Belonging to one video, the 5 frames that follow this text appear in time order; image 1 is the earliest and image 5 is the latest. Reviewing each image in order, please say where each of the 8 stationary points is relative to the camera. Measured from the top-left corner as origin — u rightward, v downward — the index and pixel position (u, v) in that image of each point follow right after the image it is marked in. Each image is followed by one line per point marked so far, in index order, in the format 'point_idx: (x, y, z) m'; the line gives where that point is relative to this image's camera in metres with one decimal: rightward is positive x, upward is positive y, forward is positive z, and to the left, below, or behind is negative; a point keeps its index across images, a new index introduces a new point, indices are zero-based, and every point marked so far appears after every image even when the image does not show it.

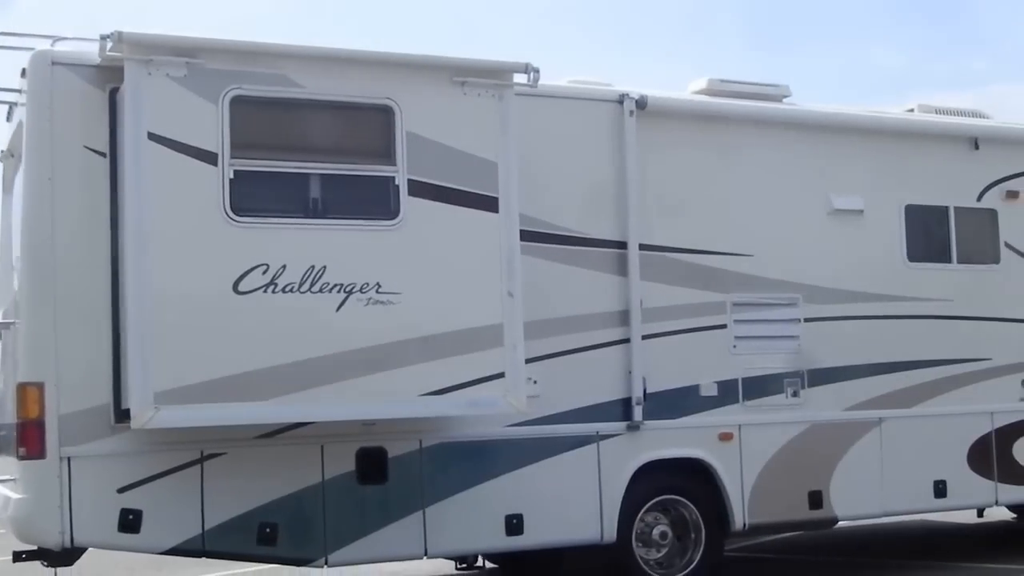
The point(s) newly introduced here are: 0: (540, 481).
0: (+0.2, -1.2, +7.2) m
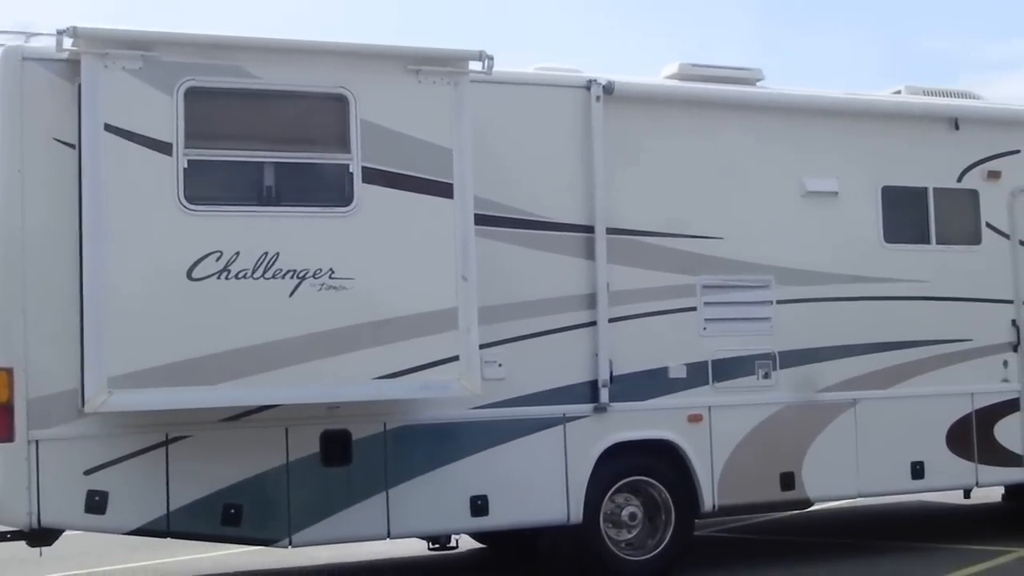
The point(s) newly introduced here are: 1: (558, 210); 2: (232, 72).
0: (0.0, -1.1, +7.3) m
1: (+0.3, +0.5, +7.6) m
2: (-1.5, +1.1, +6.2) m
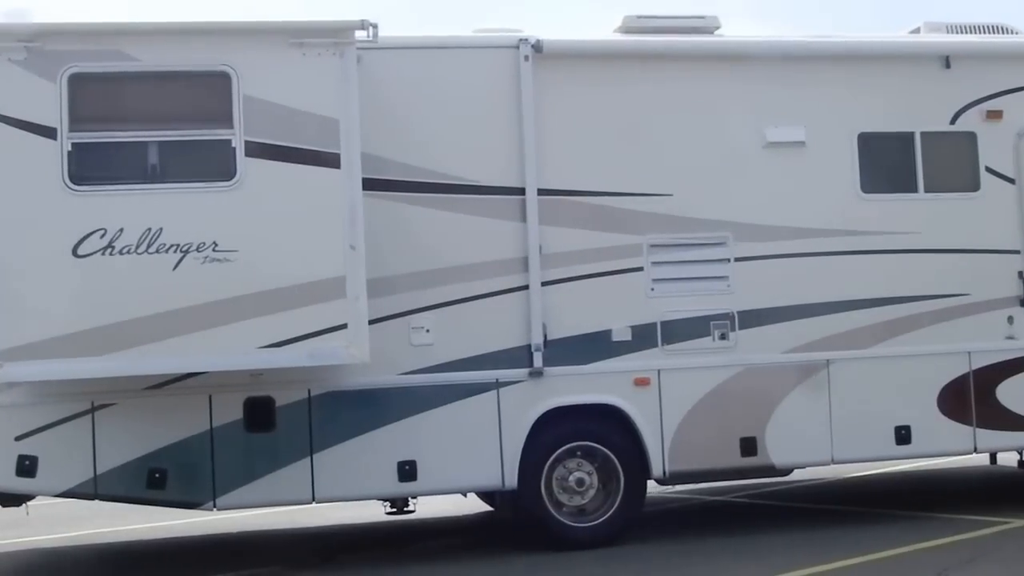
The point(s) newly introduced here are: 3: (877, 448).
0: (-0.5, -0.9, +7.4) m
1: (-0.2, +0.7, +7.6) m
2: (-2.2, +1.3, +6.4) m
3: (+2.5, -1.1, +8.0) m
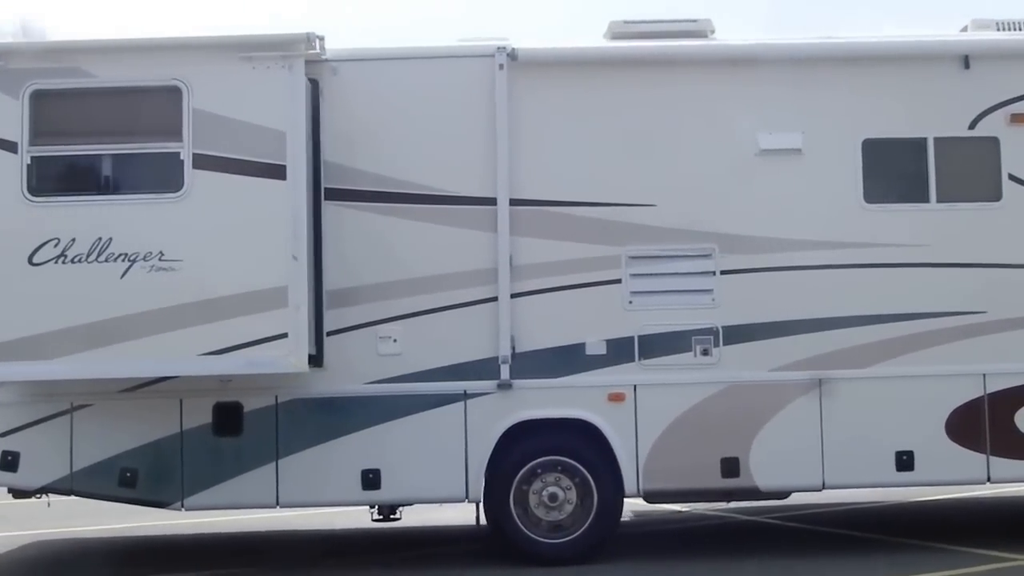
0: (-0.7, -0.9, +7.4) m
1: (-0.3, +0.7, +7.5) m
2: (-2.5, +1.2, +6.7) m
3: (+2.3, -1.2, +7.5) m
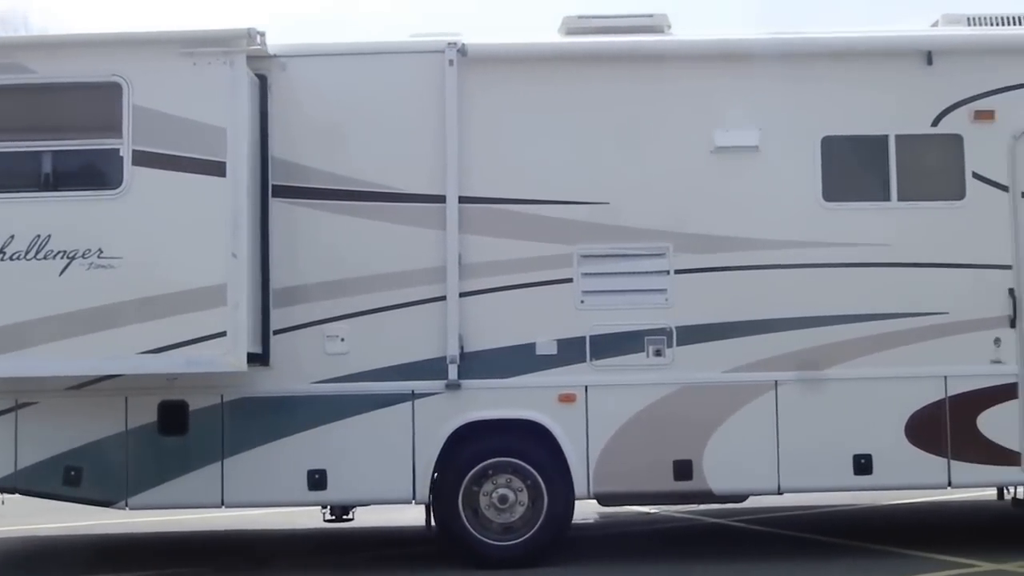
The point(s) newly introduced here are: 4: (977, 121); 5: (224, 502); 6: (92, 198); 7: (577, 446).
0: (-1.0, -0.9, +7.3) m
1: (-0.6, +0.7, +7.4) m
2: (-2.8, +1.3, +6.6) m
3: (+2.0, -1.2, +7.4) m
4: (+3.0, +1.1, +7.5) m
5: (-1.8, -1.3, +7.3) m
6: (-2.3, +0.5, +6.6) m
7: (+0.4, -1.0, +7.3) m
